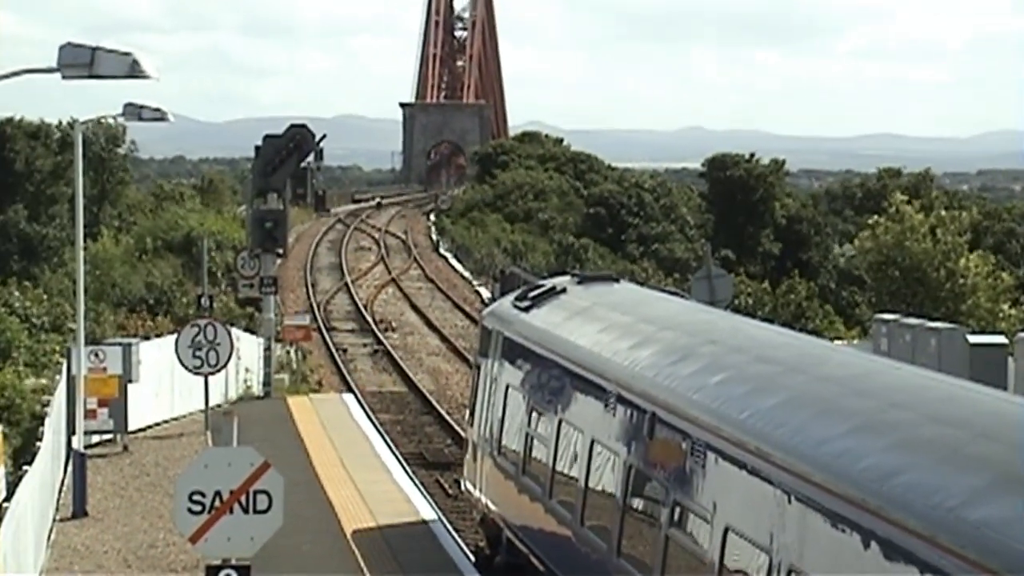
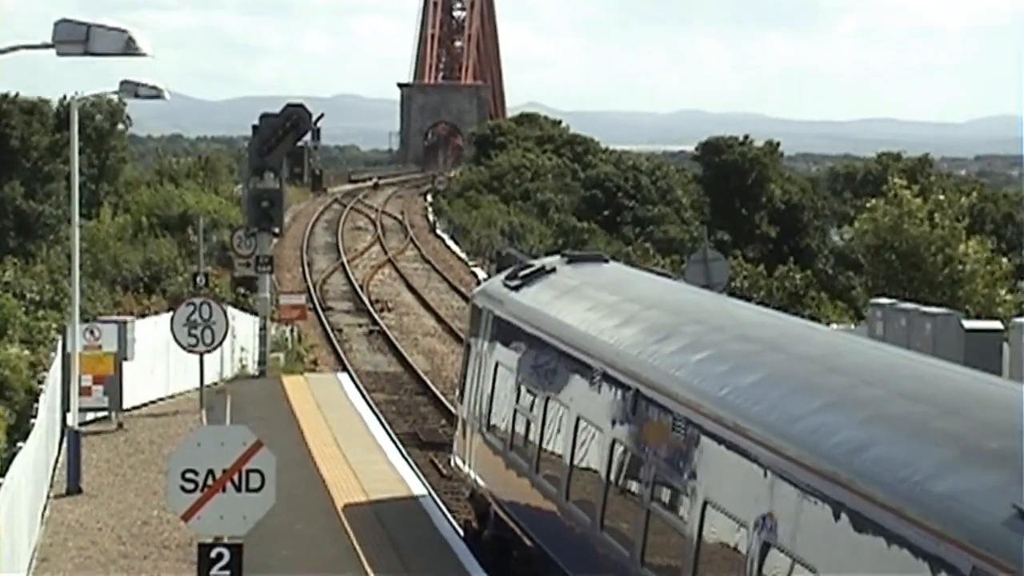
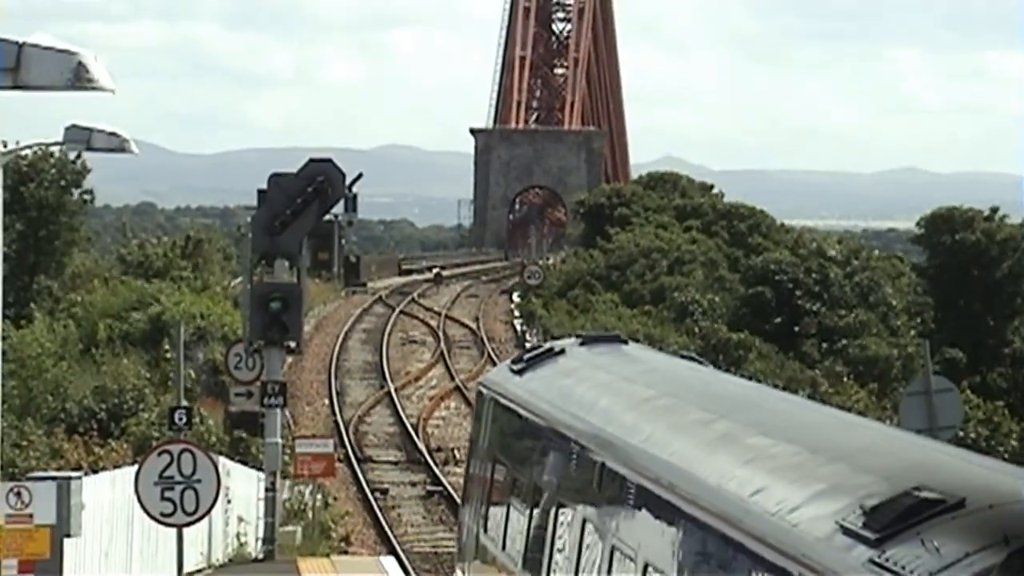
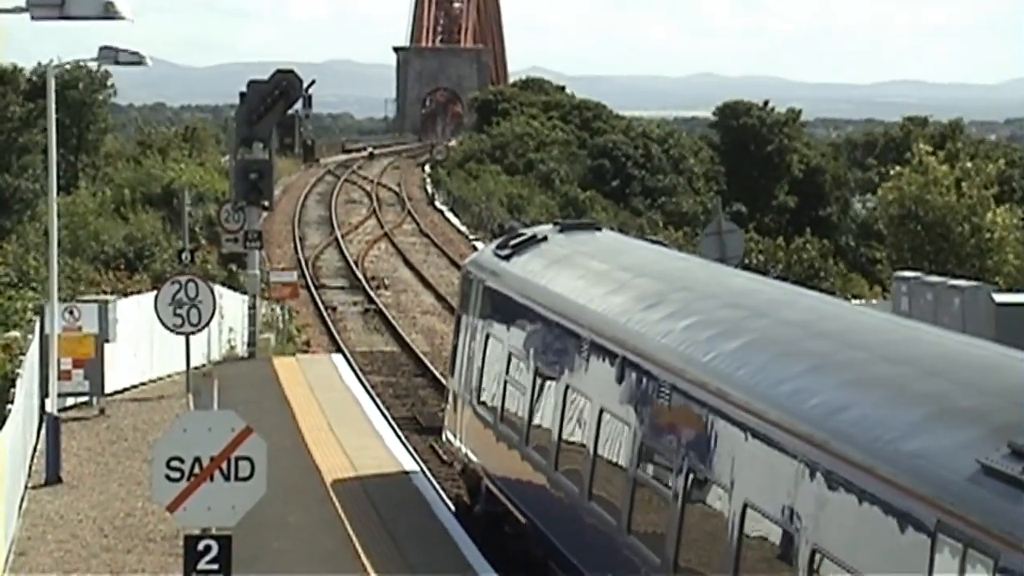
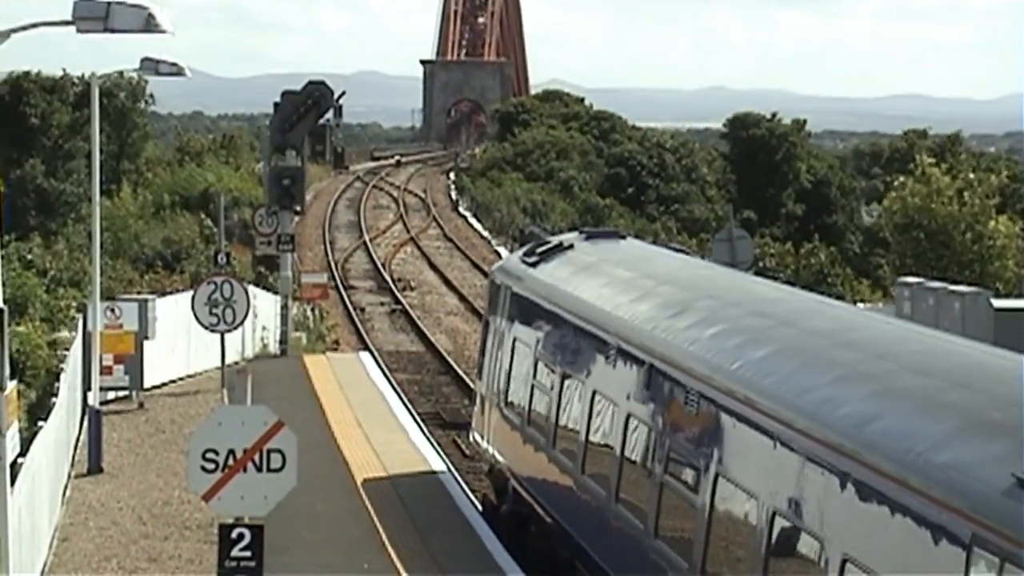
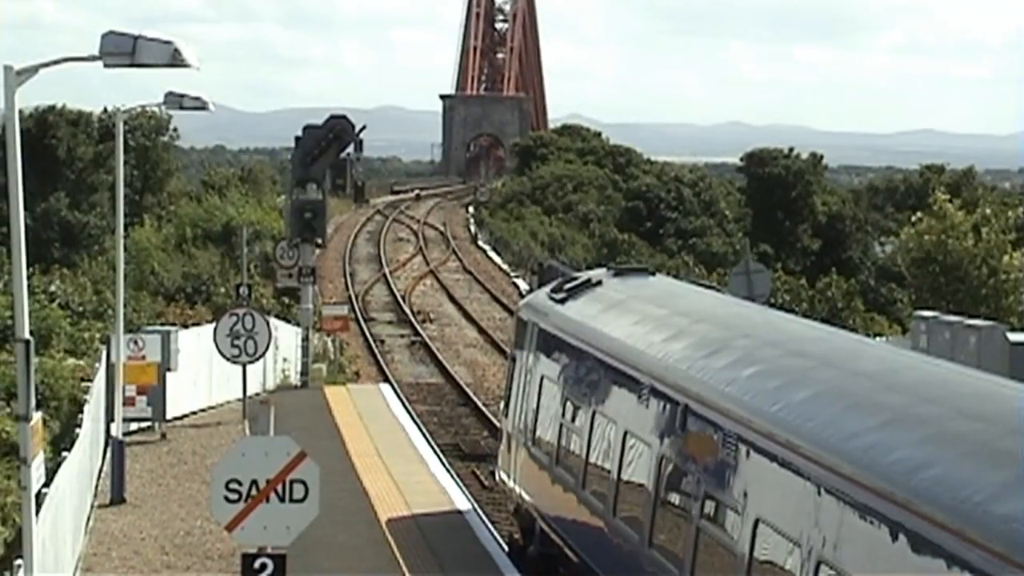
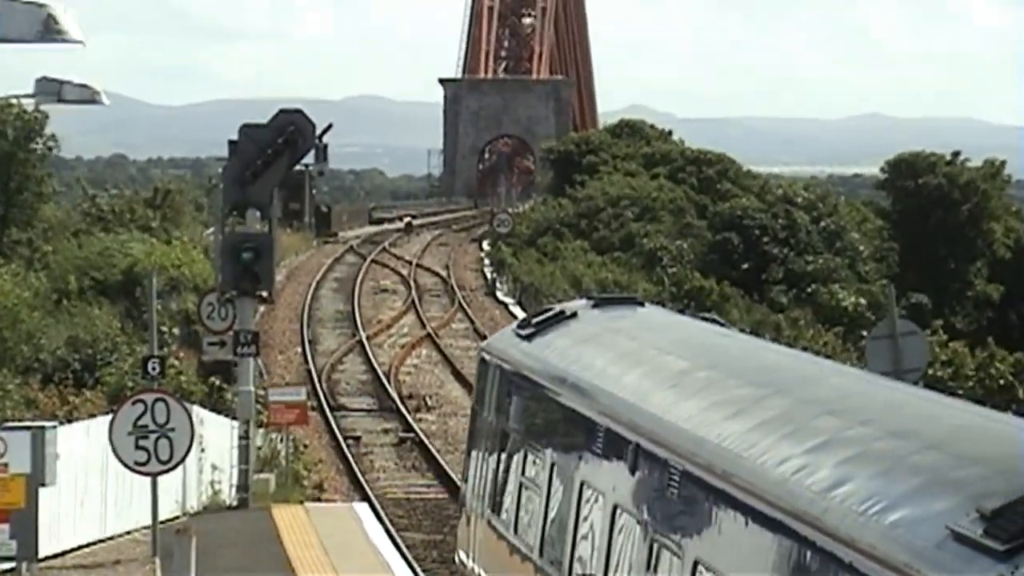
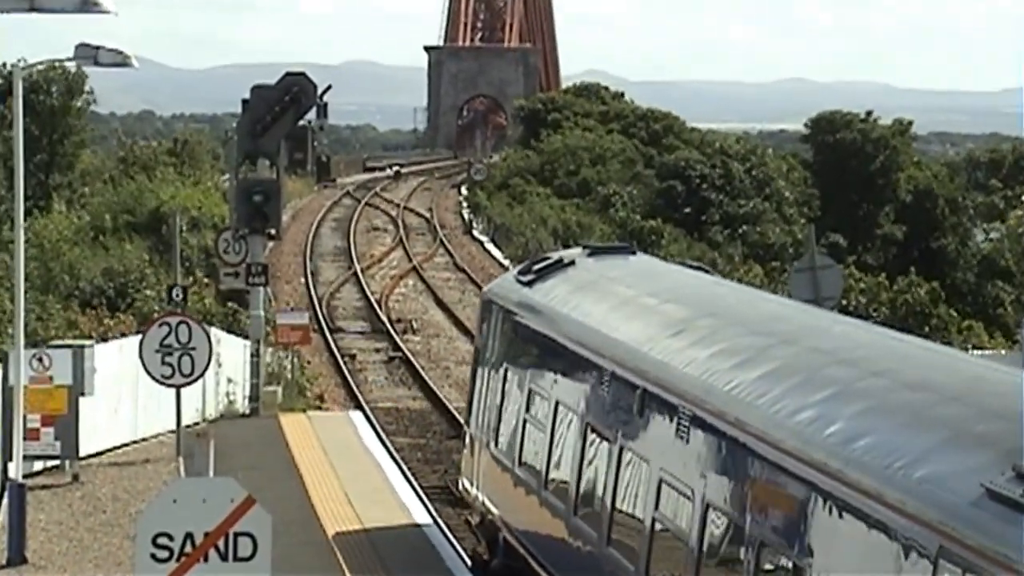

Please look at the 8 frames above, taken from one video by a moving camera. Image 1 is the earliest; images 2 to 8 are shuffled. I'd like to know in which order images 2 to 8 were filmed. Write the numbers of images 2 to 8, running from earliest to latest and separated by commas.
6, 2, 5, 4, 8, 7, 3
